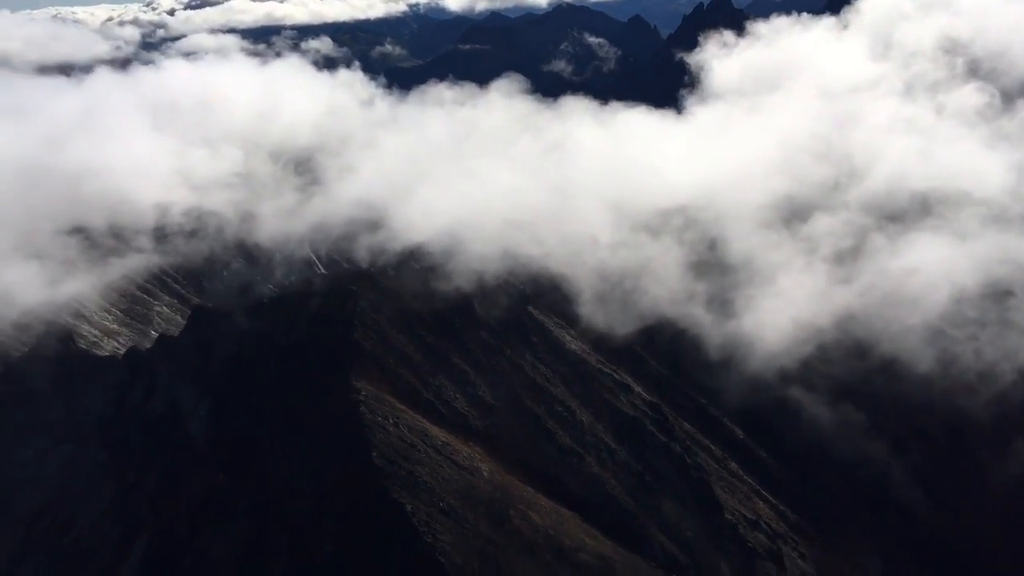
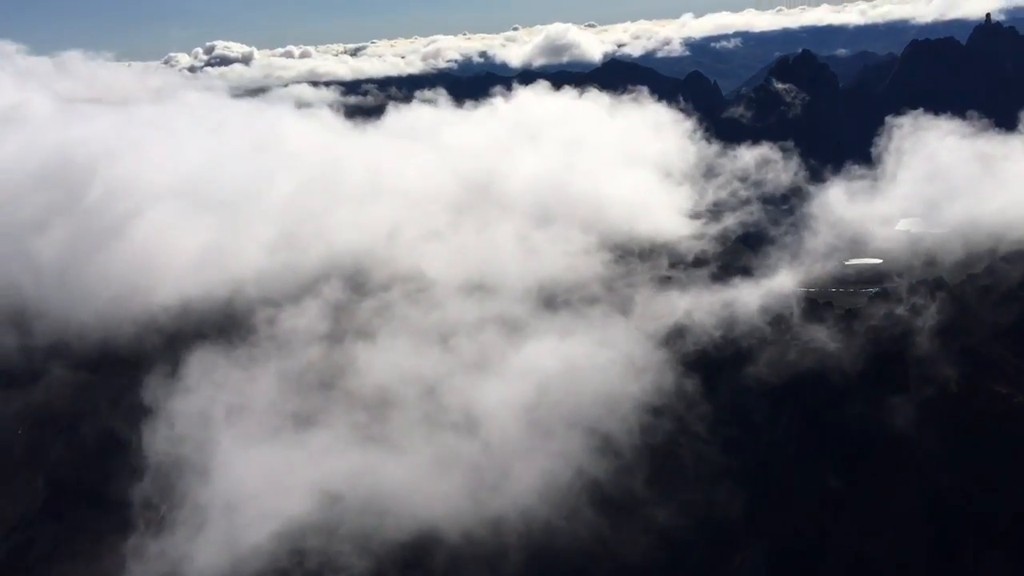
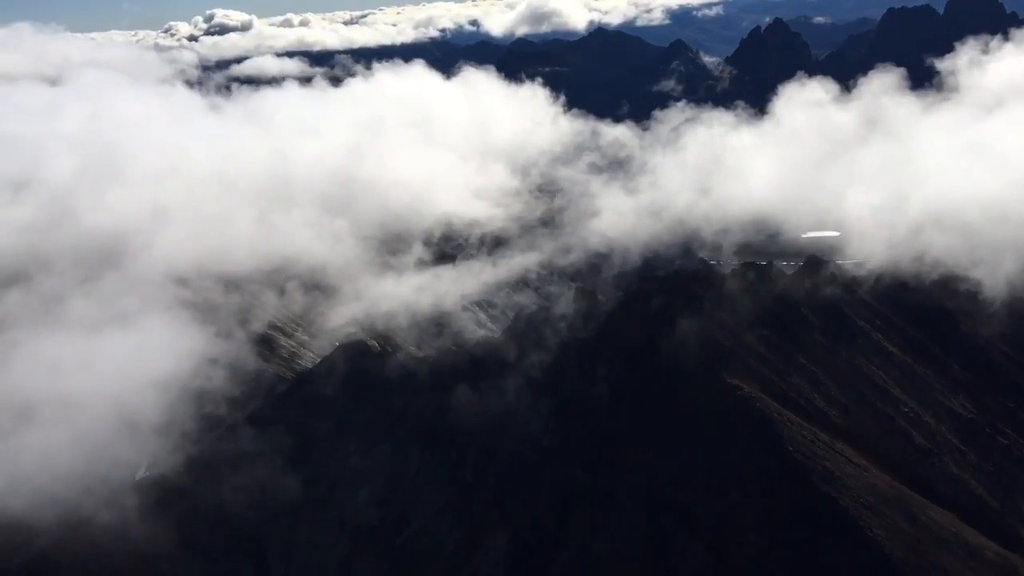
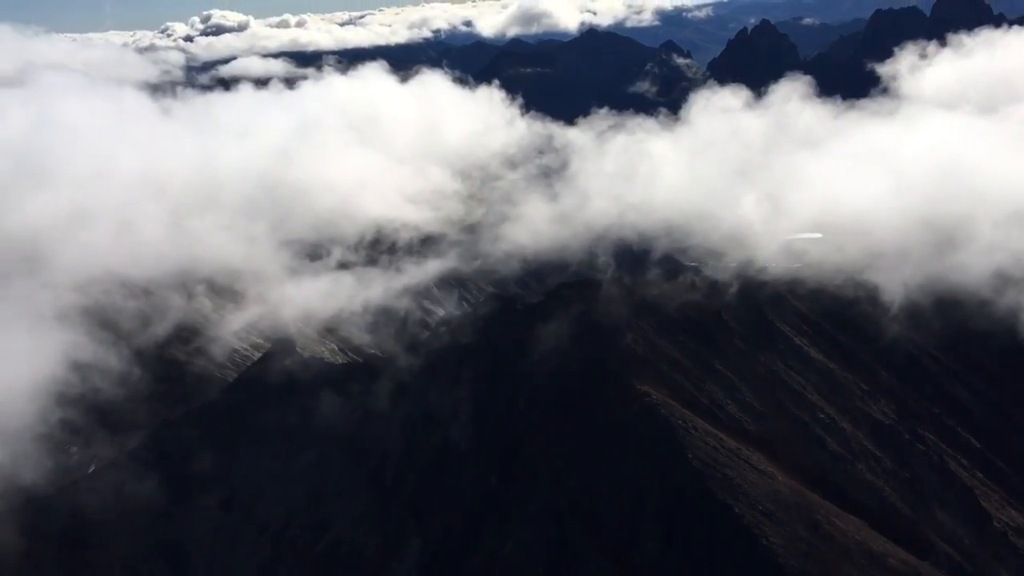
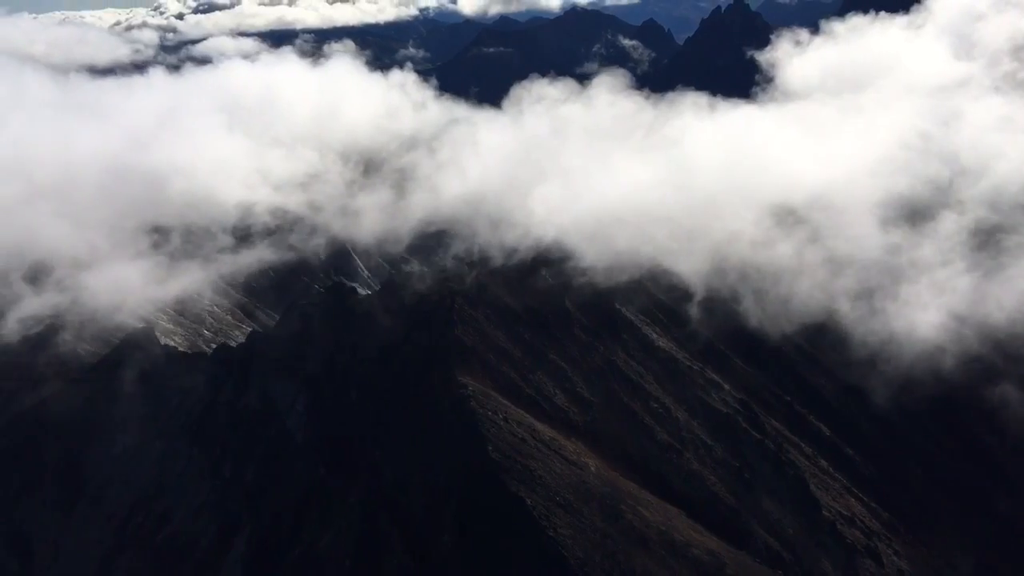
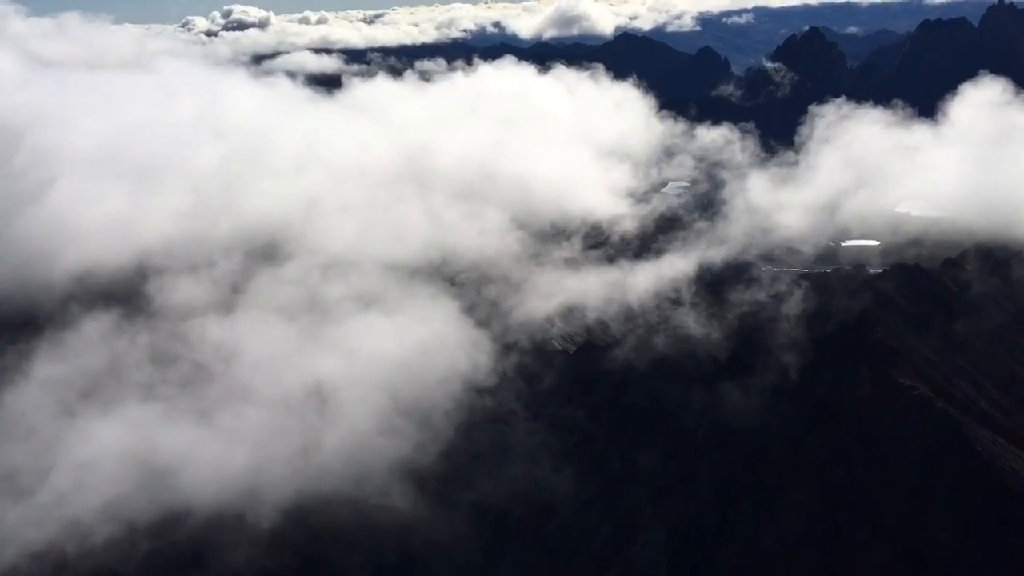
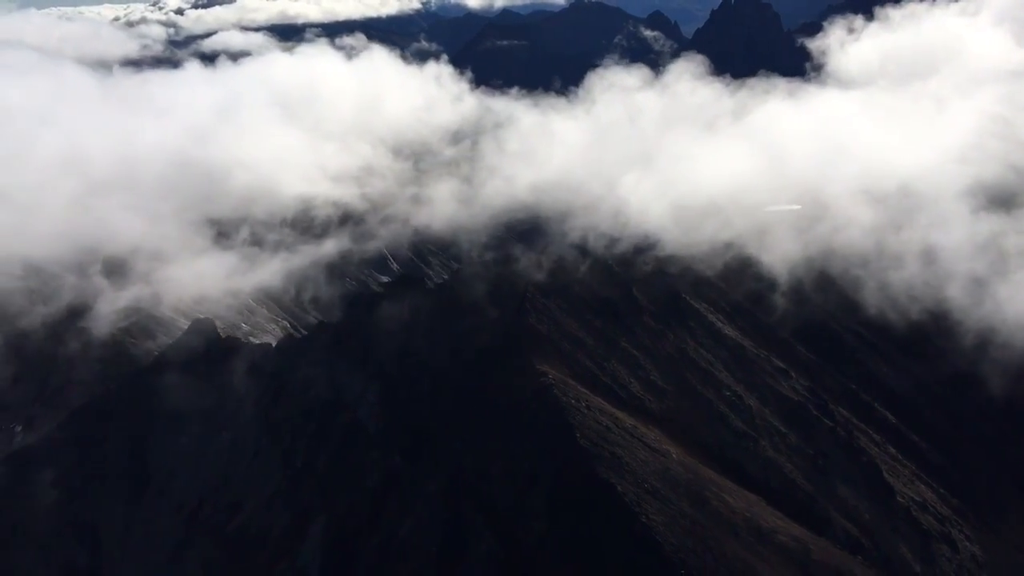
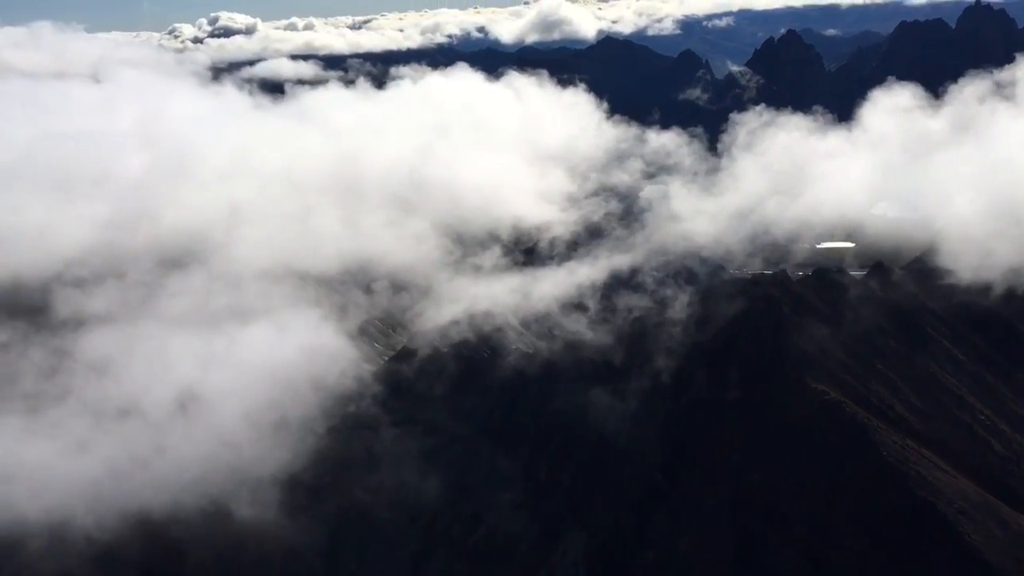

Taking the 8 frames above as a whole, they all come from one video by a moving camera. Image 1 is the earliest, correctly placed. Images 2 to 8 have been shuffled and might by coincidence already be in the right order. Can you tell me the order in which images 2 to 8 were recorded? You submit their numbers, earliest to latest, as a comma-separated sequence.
5, 7, 4, 3, 8, 6, 2
